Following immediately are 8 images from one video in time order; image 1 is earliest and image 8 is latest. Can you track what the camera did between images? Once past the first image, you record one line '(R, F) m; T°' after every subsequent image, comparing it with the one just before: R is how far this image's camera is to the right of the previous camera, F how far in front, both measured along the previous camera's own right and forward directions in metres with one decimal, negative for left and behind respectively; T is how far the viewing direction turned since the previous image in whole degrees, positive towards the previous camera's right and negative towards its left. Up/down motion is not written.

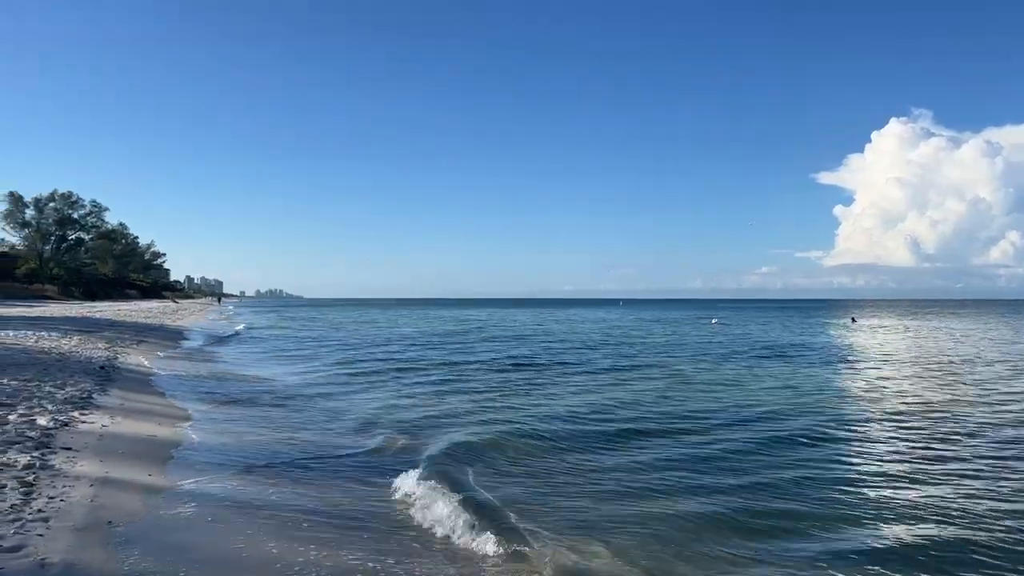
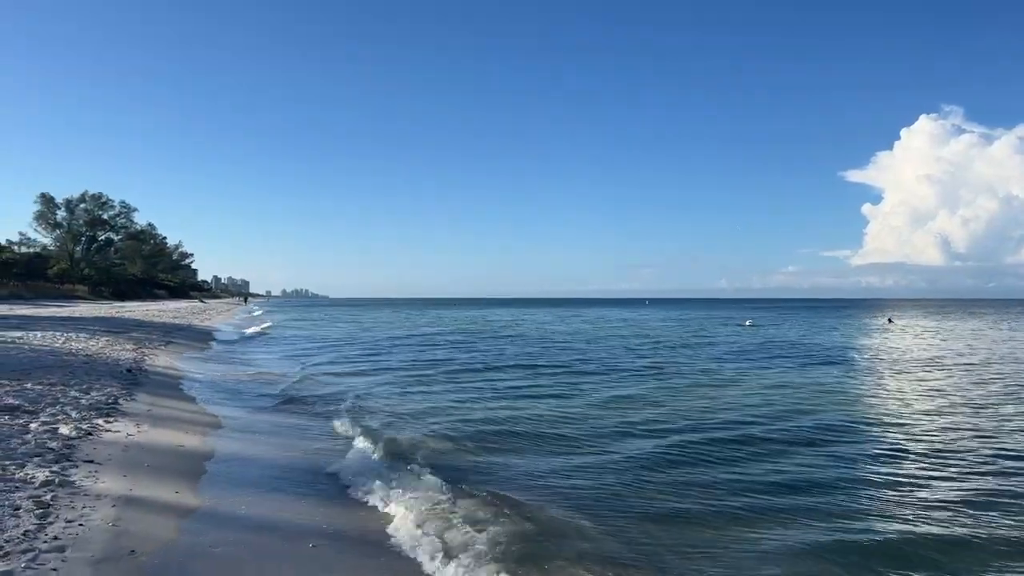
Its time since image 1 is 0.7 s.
(-0.3, +0.6) m; -2°
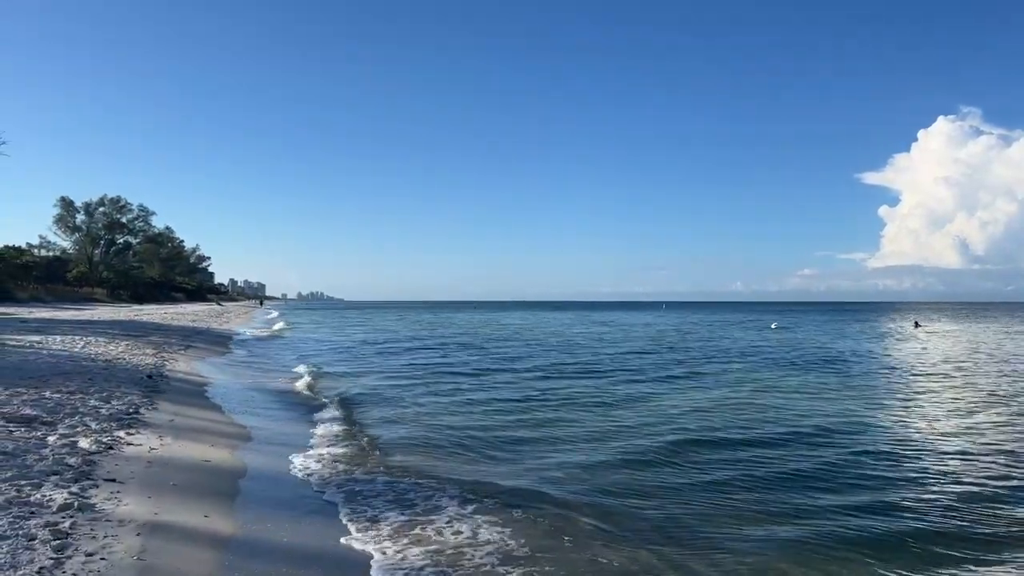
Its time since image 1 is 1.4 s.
(-0.4, +0.6) m; -1°
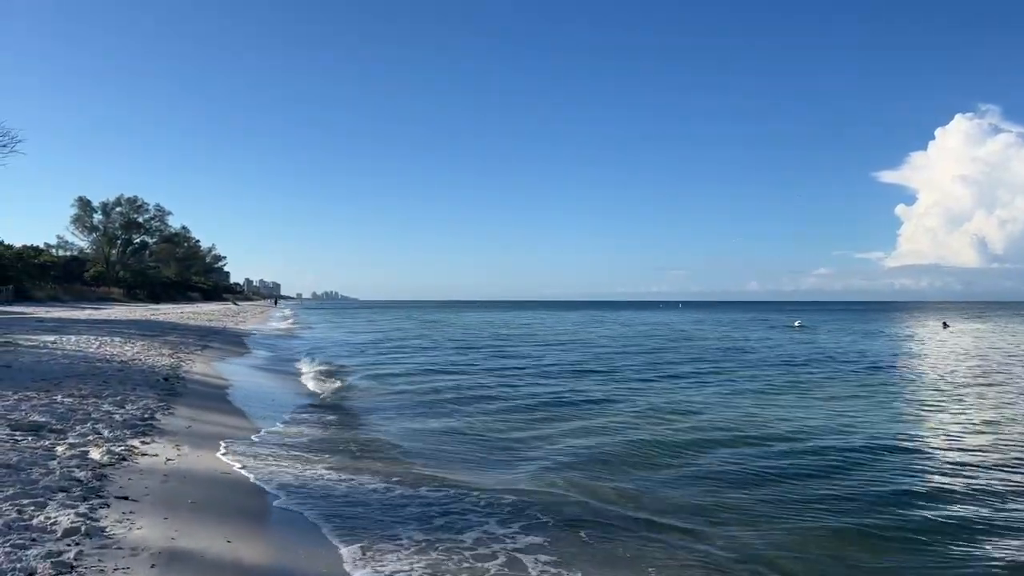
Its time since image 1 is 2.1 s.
(-0.4, +0.7) m; -1°
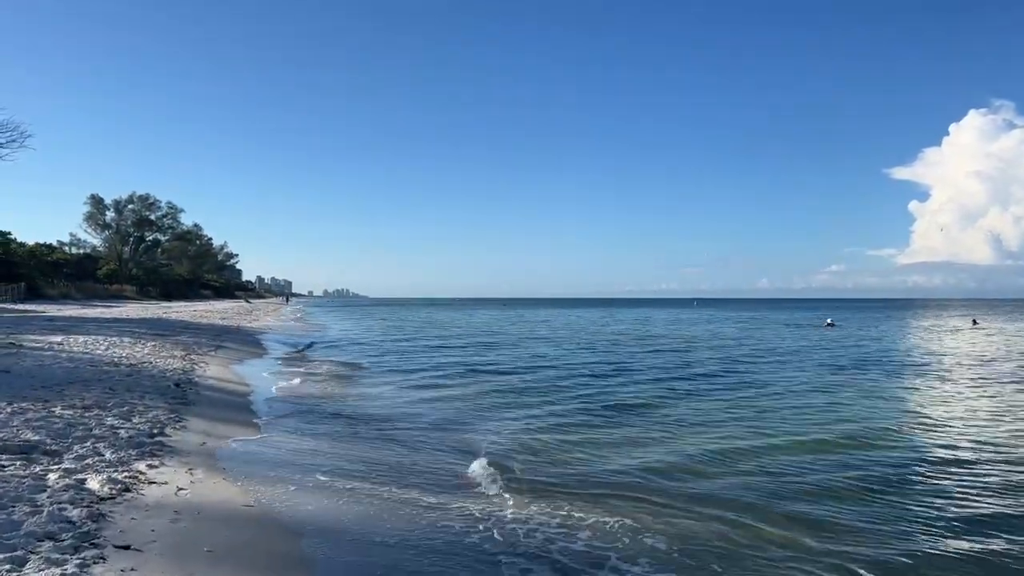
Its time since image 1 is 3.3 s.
(-0.6, +1.1) m; -1°
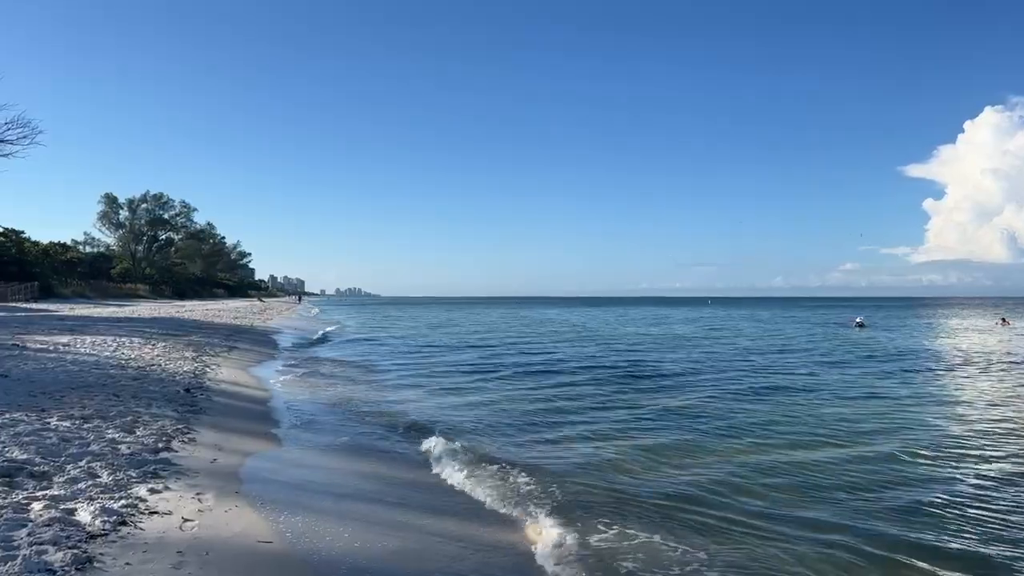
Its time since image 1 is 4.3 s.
(-0.4, +1.0) m; -1°
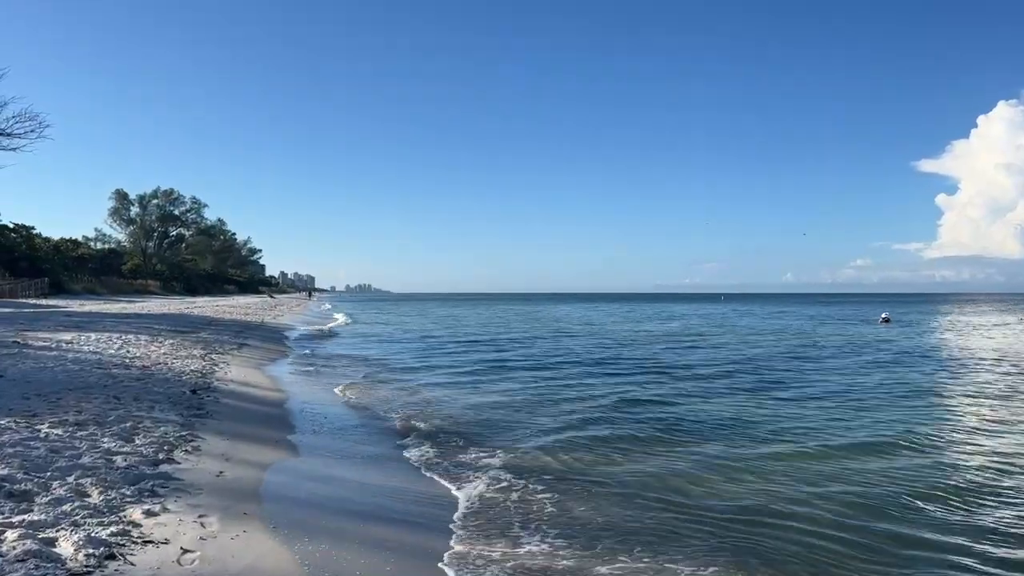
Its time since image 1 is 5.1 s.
(-0.3, +0.8) m; -1°
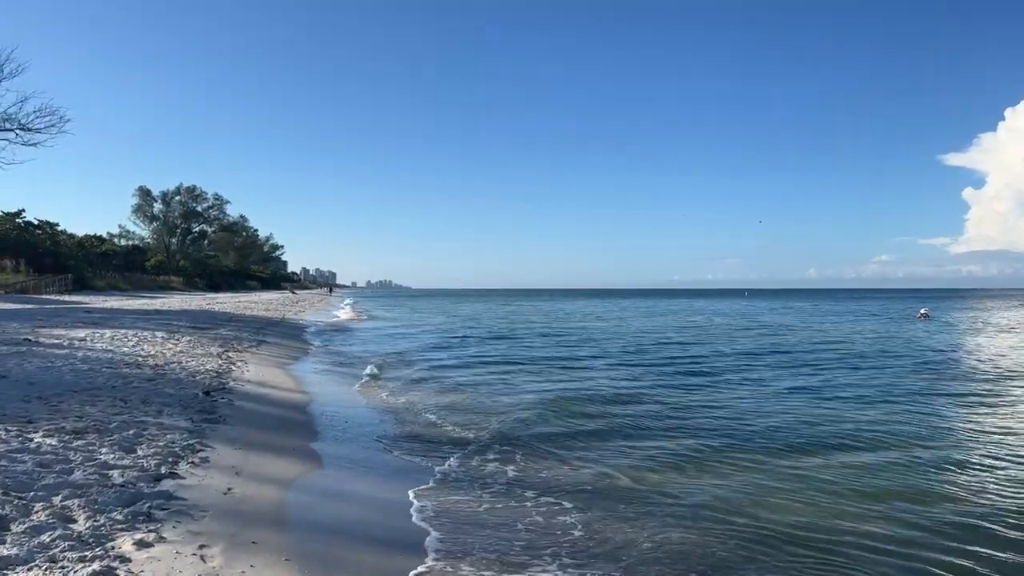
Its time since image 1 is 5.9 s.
(-0.2, +0.8) m; -2°
